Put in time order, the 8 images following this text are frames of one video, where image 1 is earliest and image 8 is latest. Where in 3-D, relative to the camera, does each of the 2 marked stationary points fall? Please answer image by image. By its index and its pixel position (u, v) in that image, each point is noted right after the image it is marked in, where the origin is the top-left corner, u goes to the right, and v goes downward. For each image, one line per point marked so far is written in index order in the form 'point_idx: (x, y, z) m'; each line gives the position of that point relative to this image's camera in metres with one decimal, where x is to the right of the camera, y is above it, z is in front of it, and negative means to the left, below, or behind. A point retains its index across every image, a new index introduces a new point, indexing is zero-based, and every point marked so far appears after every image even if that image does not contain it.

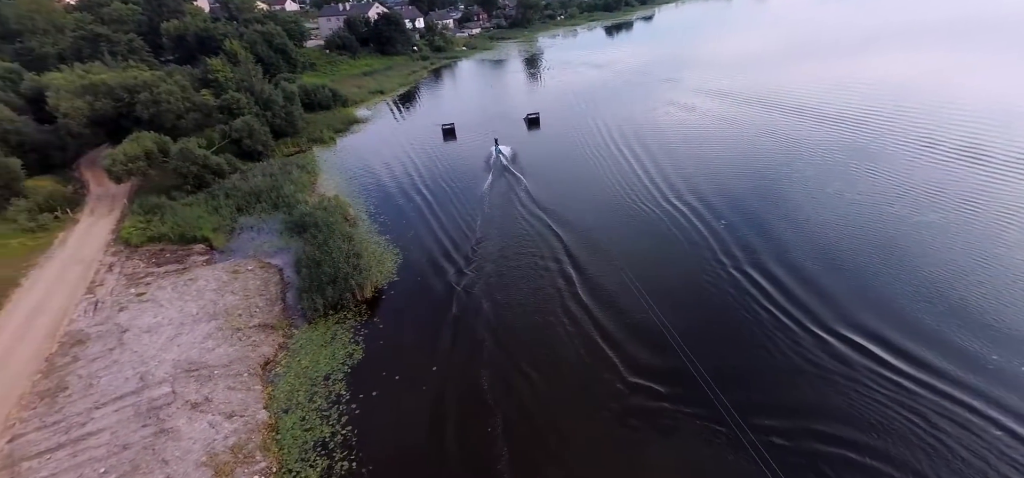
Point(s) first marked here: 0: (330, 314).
0: (-5.9, -2.4, +15.2) m
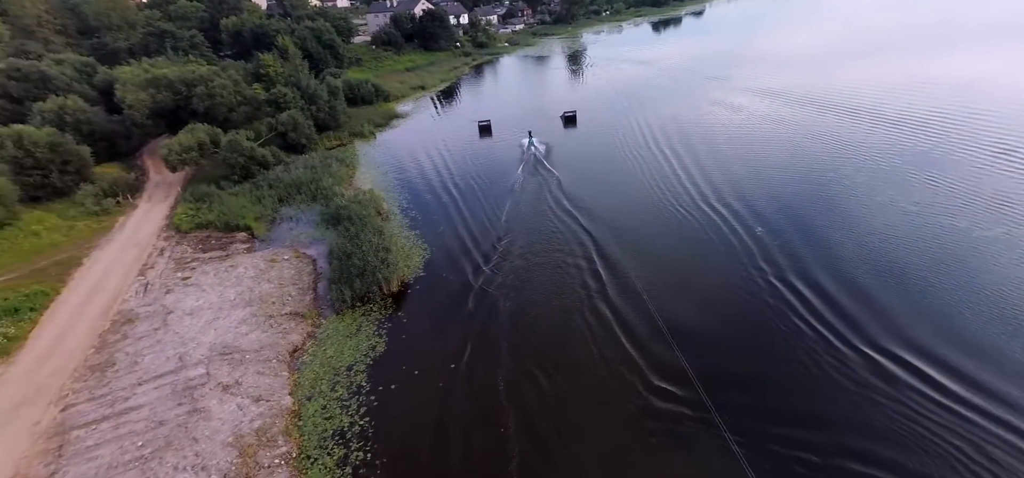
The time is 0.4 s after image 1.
0: (-5.1, -2.2, +15.6) m
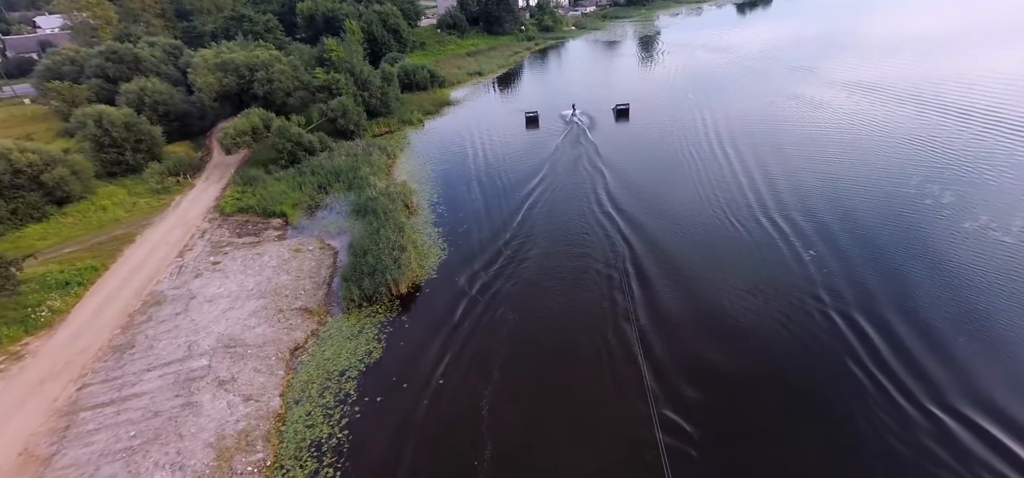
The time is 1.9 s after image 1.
0: (-4.9, -2.2, +15.5) m
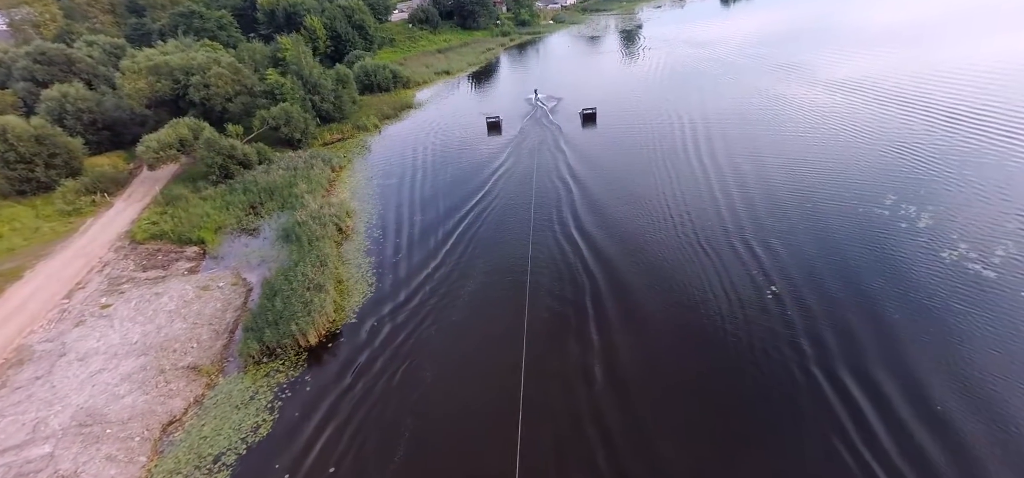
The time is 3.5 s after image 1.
0: (-6.9, -3.4, +13.2) m
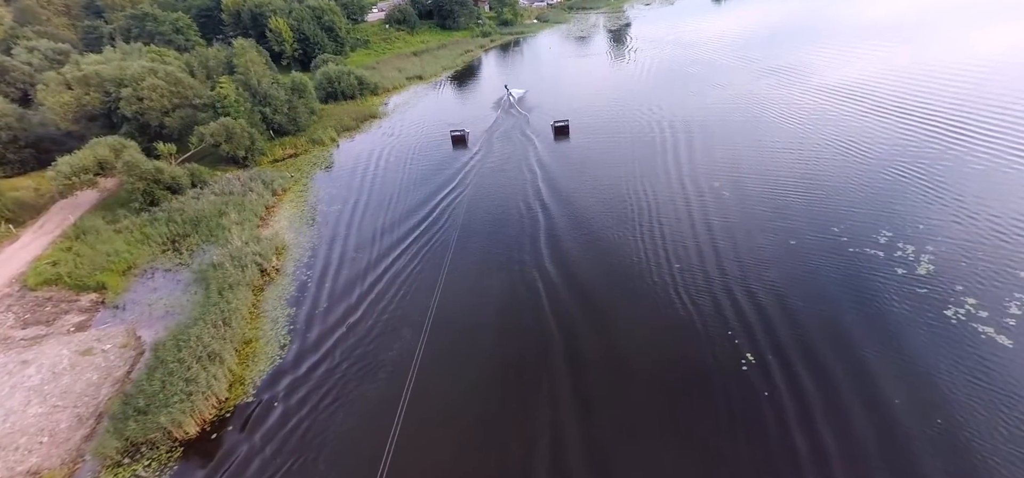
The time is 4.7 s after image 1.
0: (-8.7, -5.0, +10.6) m
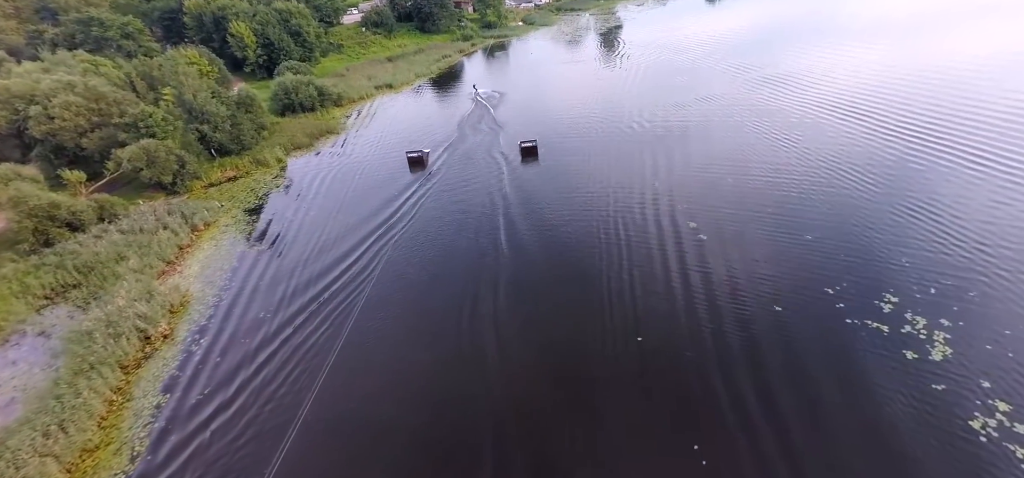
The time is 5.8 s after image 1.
0: (-10.6, -6.9, +7.7) m
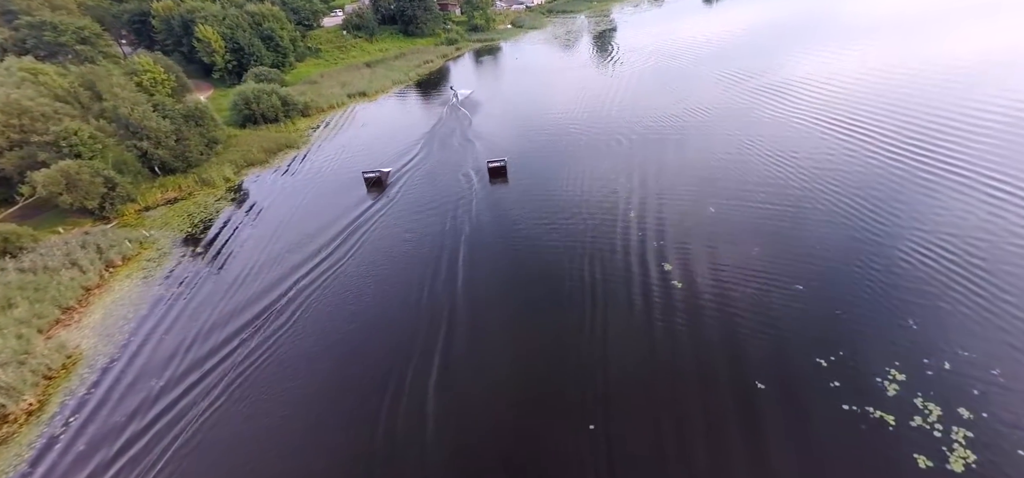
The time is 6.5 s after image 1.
0: (-12.4, -8.4, +5.3) m
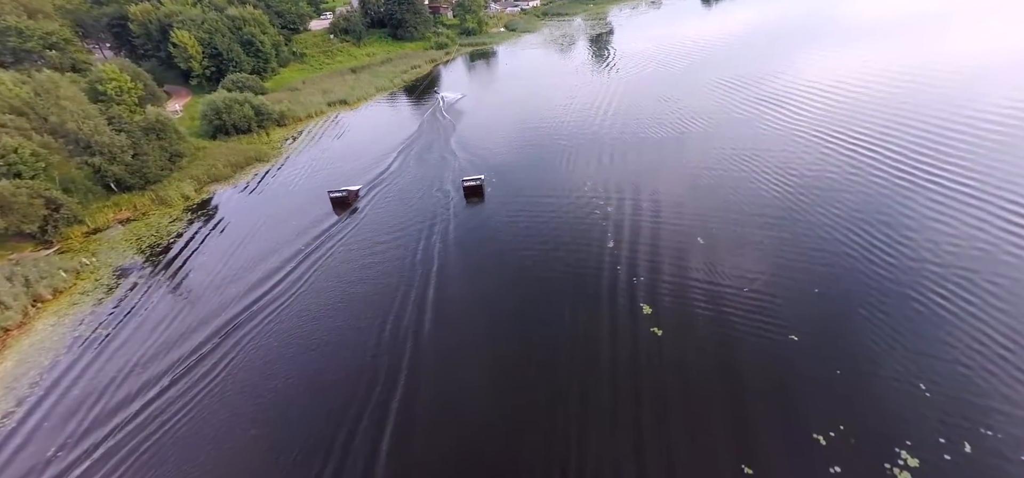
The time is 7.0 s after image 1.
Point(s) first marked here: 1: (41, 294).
0: (-13.7, -9.5, +3.6) m
1: (-16.9, -2.0, +16.9) m
